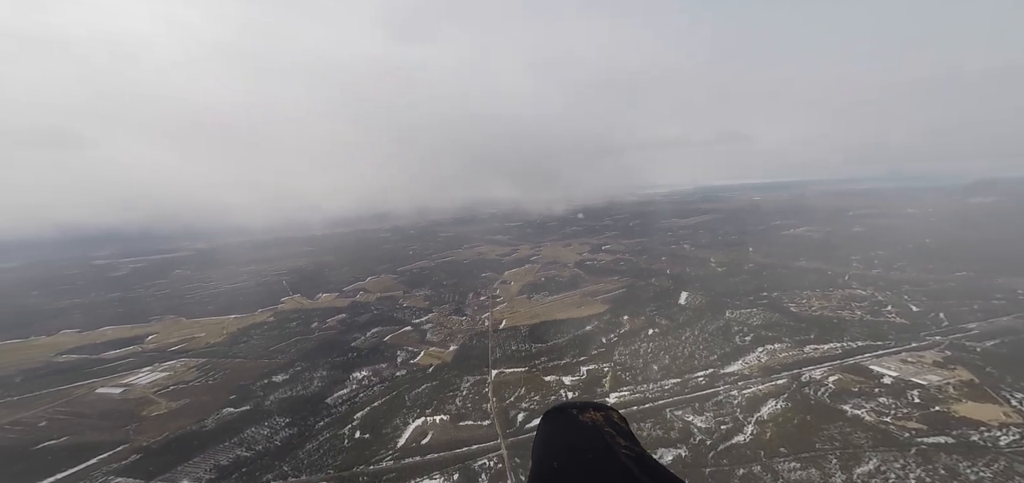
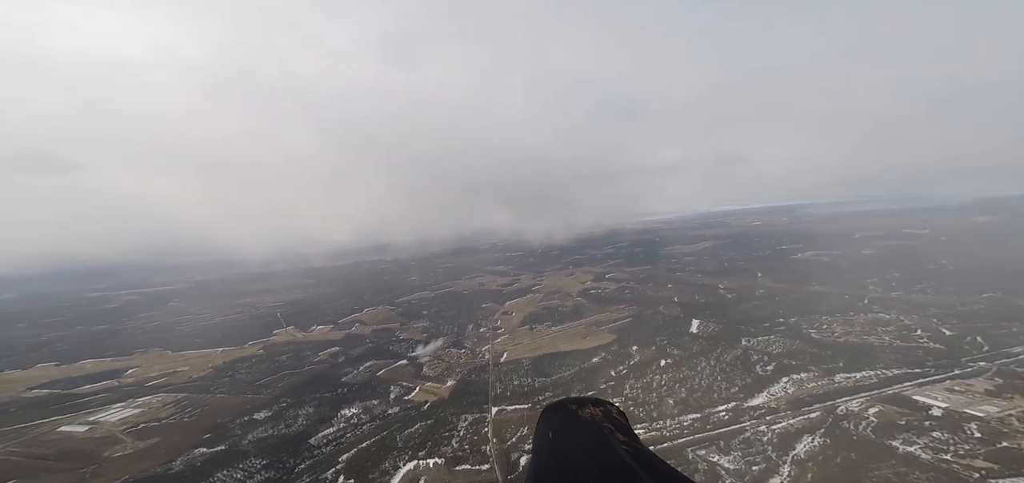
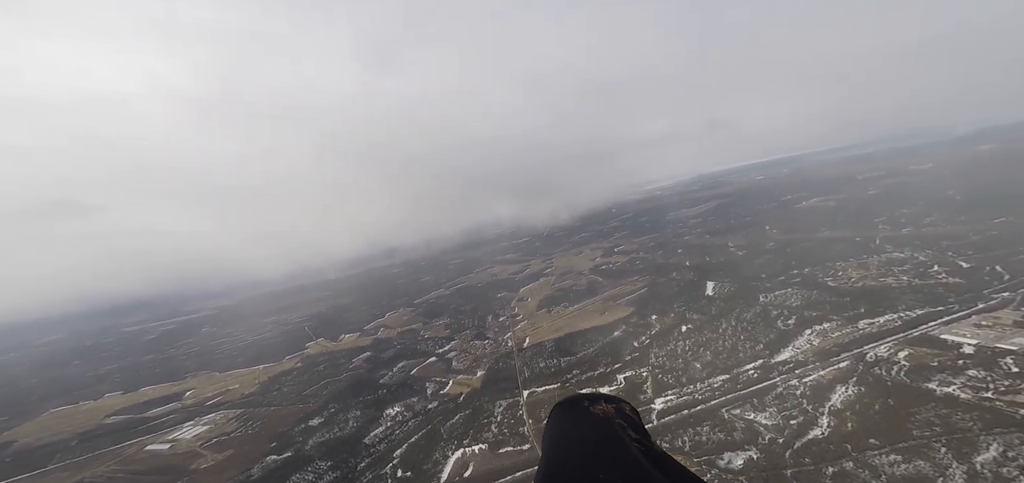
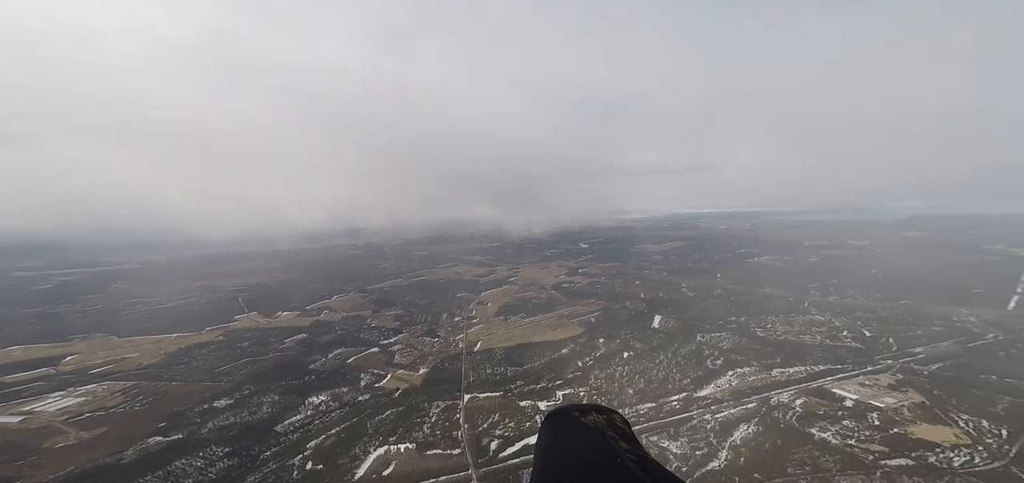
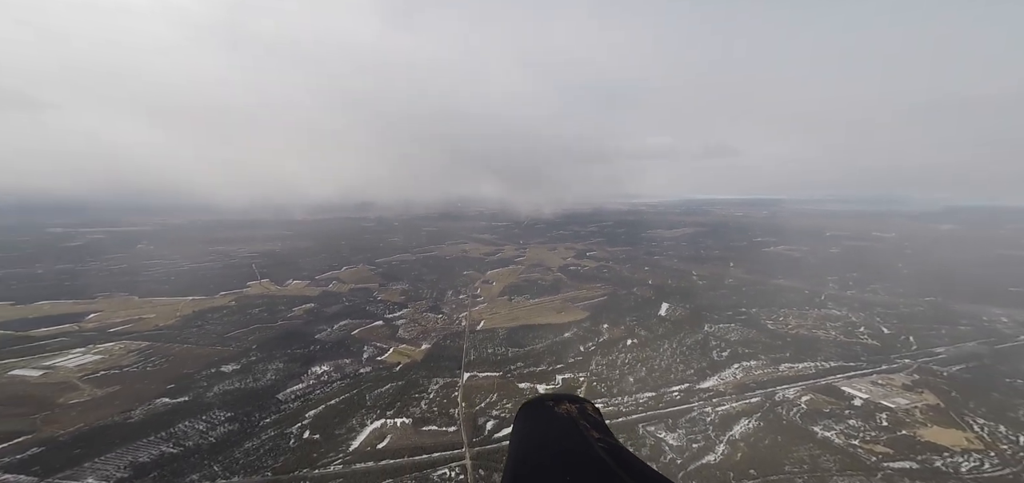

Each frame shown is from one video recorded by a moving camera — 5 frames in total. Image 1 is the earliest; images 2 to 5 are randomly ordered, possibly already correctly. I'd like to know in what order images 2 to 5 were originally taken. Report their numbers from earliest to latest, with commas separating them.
3, 4, 5, 2
